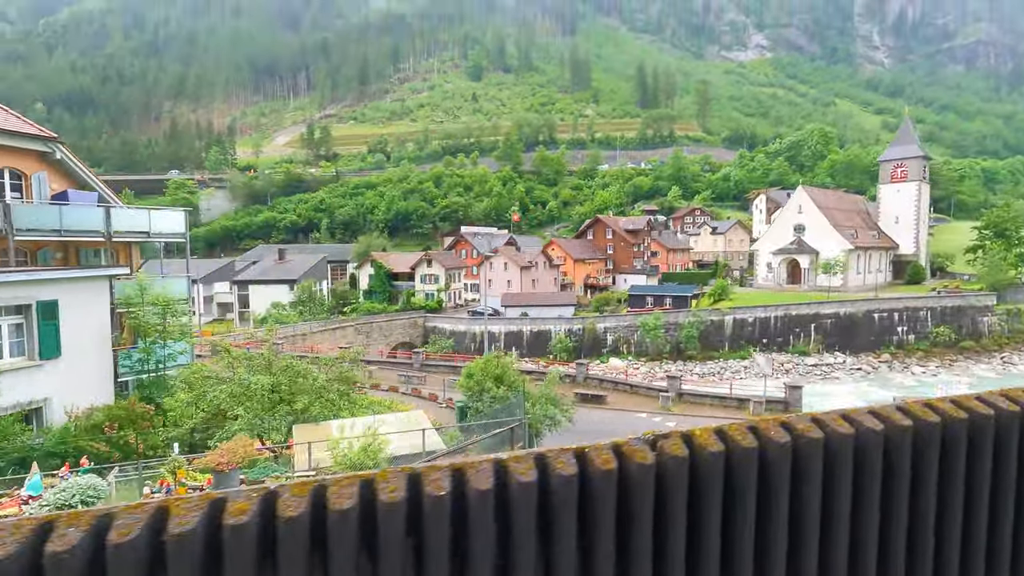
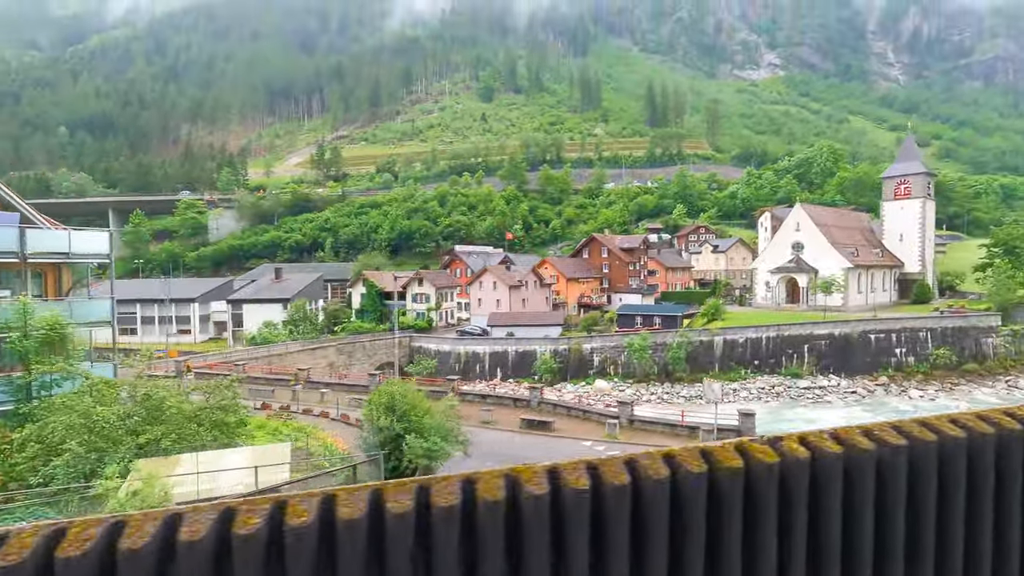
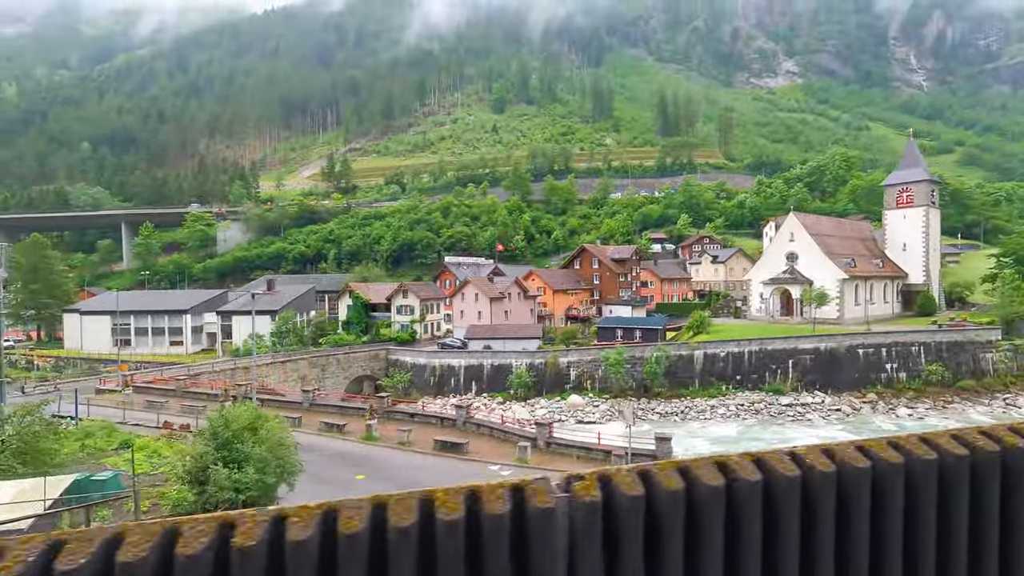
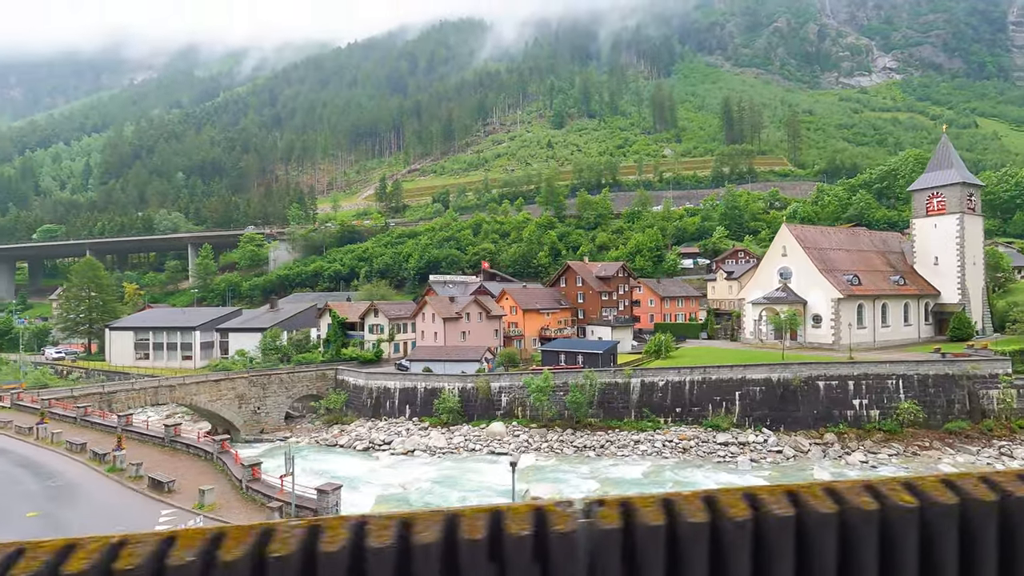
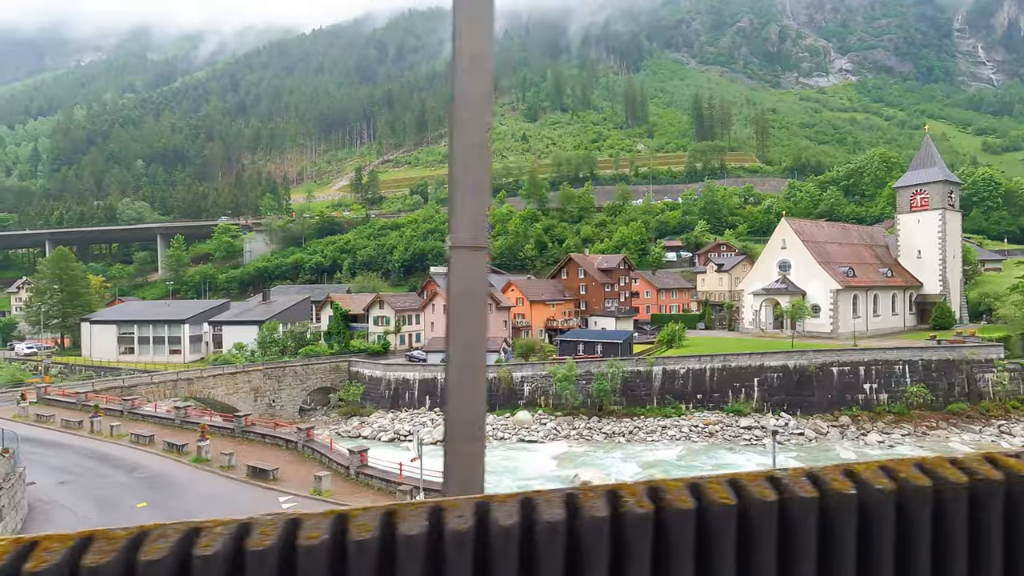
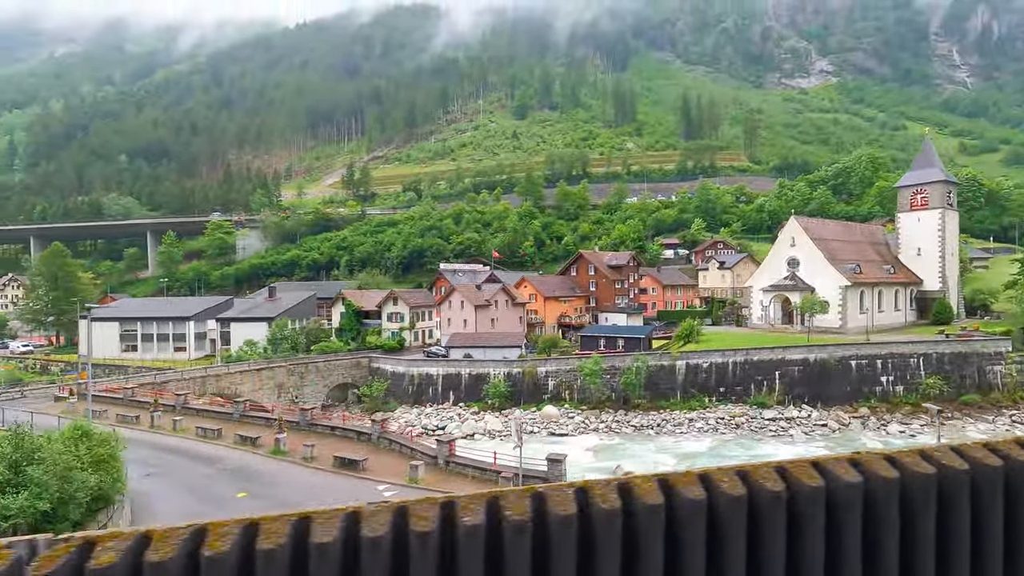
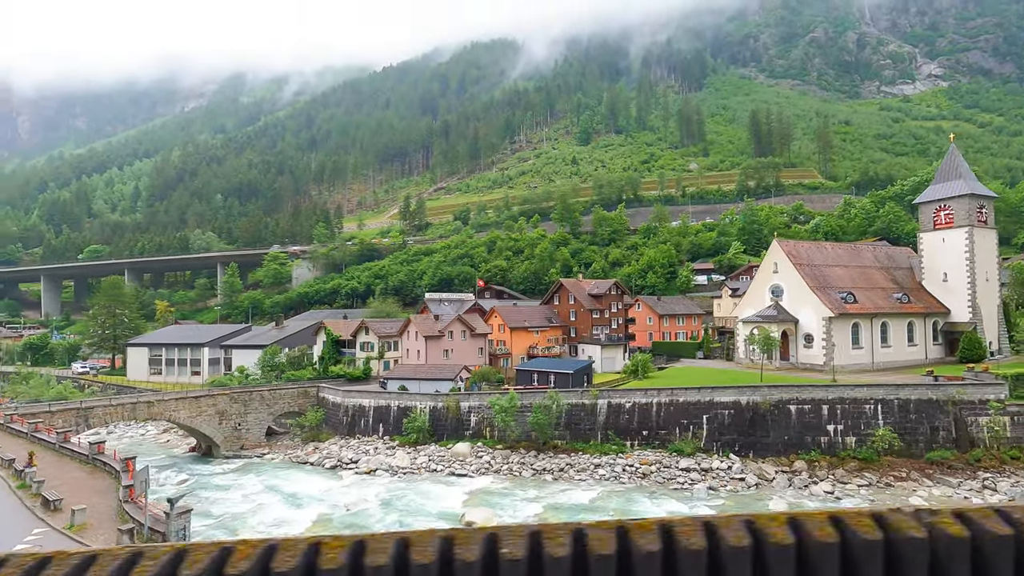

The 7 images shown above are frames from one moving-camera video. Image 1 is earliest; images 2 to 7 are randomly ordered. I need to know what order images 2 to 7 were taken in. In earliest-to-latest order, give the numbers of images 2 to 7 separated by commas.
2, 3, 6, 5, 4, 7
